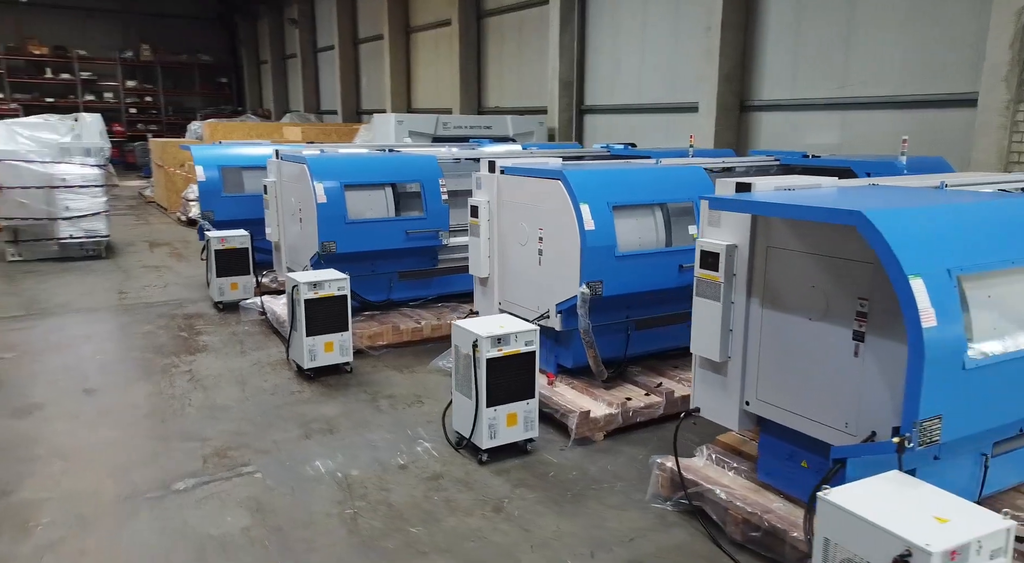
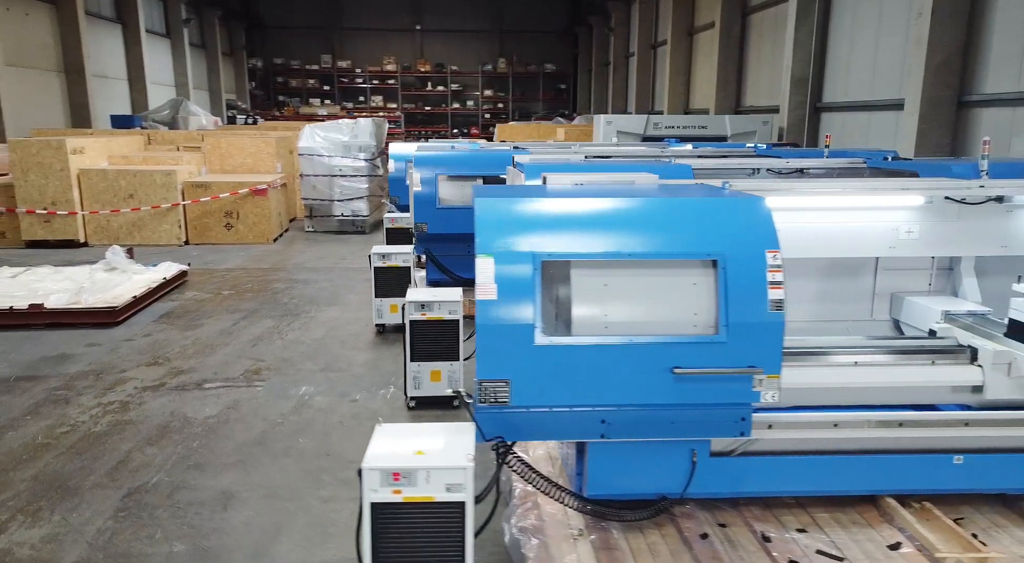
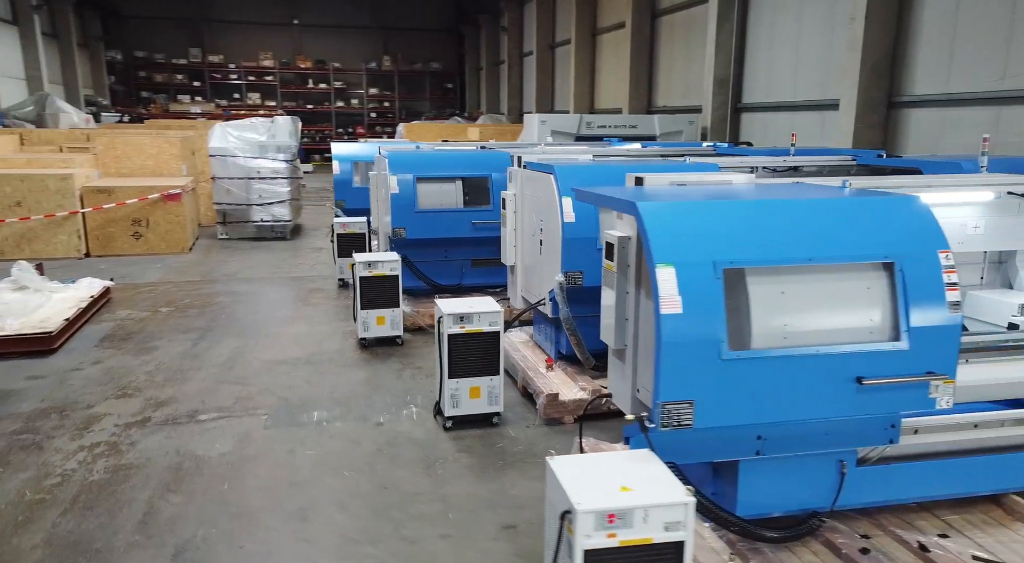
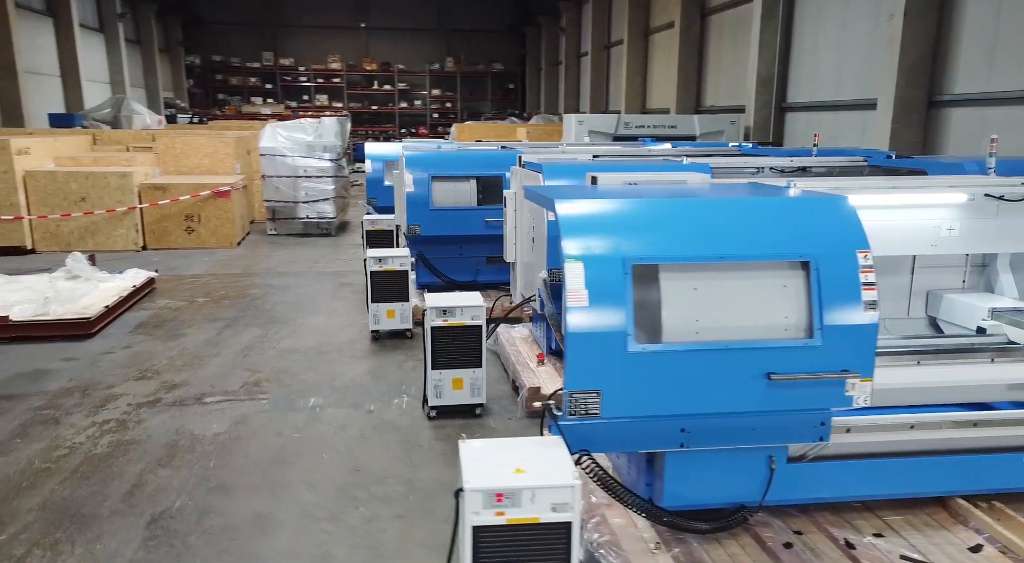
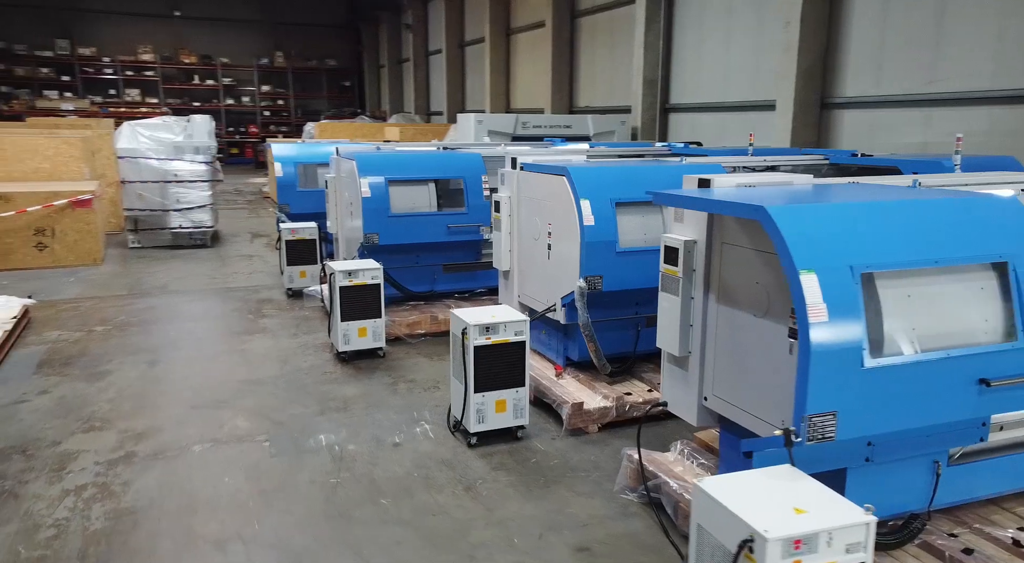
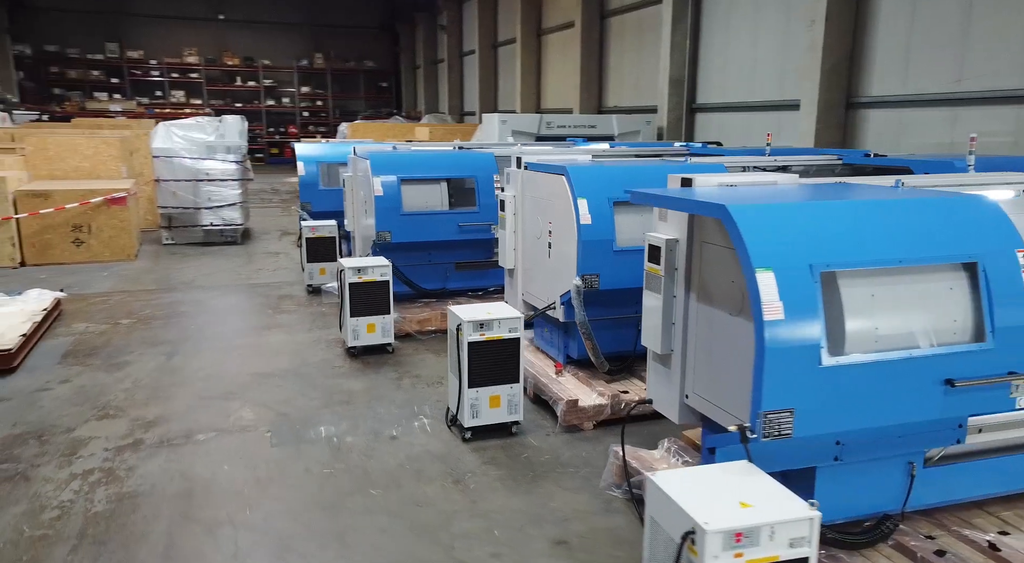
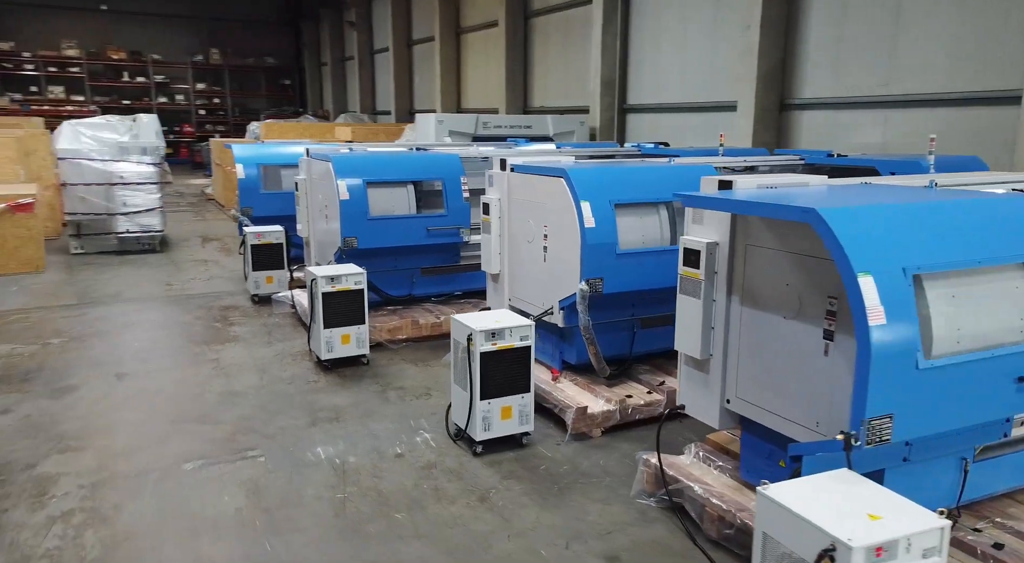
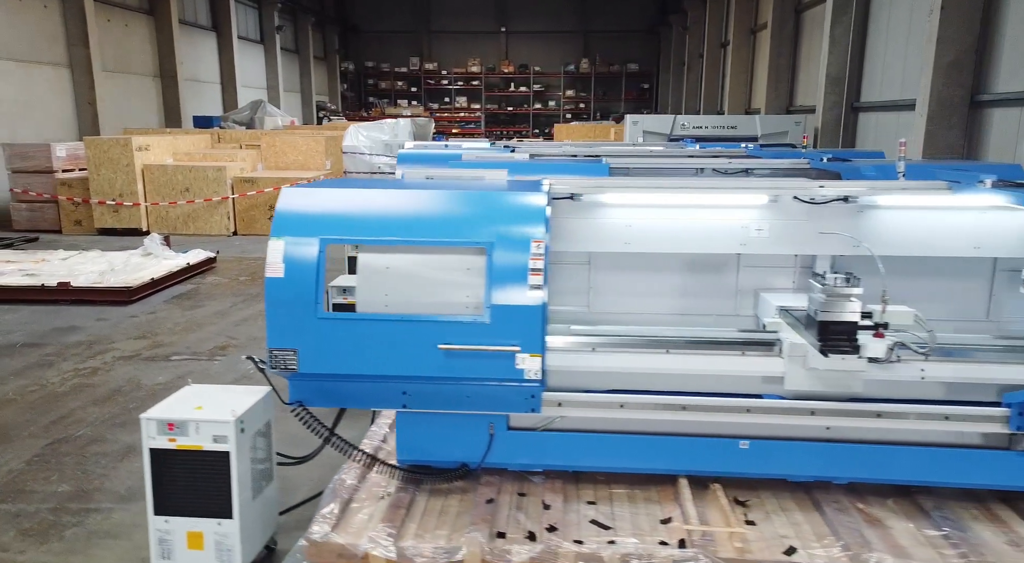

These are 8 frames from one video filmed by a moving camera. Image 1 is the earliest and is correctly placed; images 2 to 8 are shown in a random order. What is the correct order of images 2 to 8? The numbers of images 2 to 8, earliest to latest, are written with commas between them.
7, 5, 6, 3, 4, 2, 8
